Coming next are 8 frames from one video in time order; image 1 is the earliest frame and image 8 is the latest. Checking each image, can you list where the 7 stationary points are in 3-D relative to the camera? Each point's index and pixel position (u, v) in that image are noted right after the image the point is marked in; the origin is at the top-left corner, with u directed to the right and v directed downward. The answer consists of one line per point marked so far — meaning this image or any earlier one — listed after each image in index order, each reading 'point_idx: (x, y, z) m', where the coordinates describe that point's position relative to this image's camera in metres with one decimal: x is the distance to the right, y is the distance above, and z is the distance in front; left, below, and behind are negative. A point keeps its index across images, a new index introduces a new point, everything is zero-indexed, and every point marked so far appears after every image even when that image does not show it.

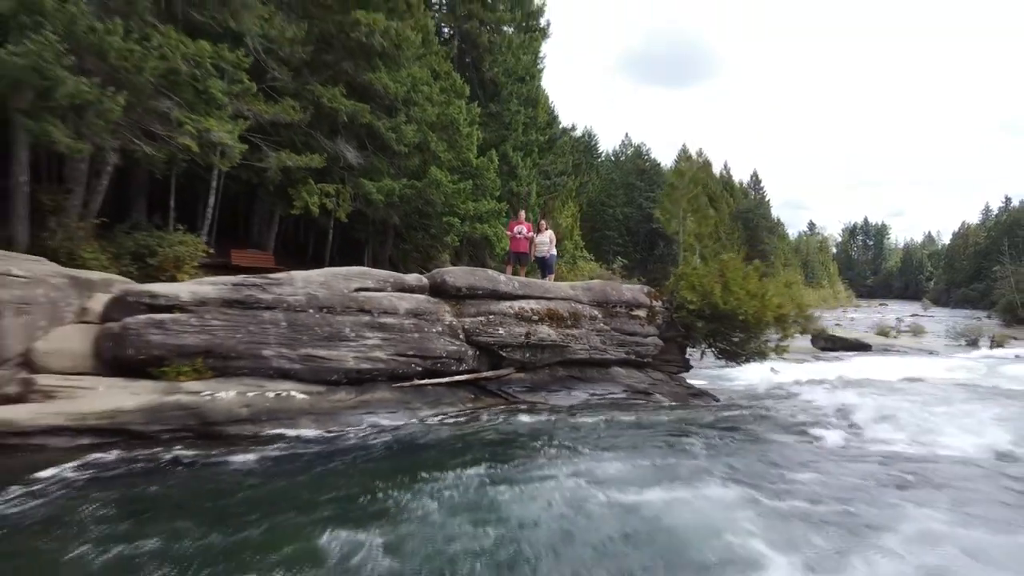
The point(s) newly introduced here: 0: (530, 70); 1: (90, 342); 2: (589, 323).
0: (+0.6, +7.4, +18.3) m
1: (-5.4, -0.7, +6.8) m
2: (+1.3, -0.6, +9.3) m
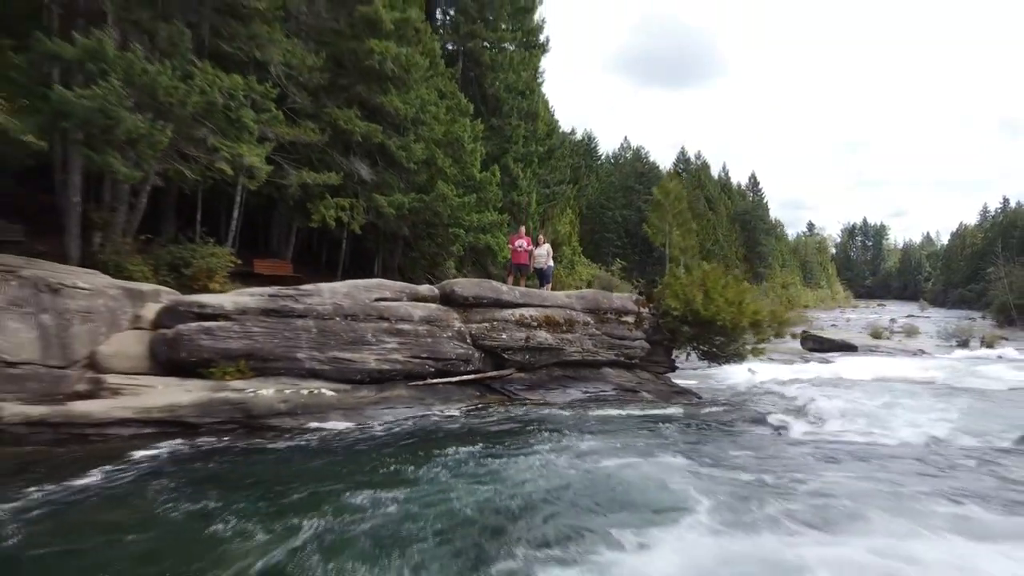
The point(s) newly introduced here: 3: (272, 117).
0: (+0.6, +7.3, +19.3) m
1: (-5.4, -0.8, +7.8) m
2: (+1.3, -0.8, +10.2) m
3: (-4.7, +3.4, +10.5) m
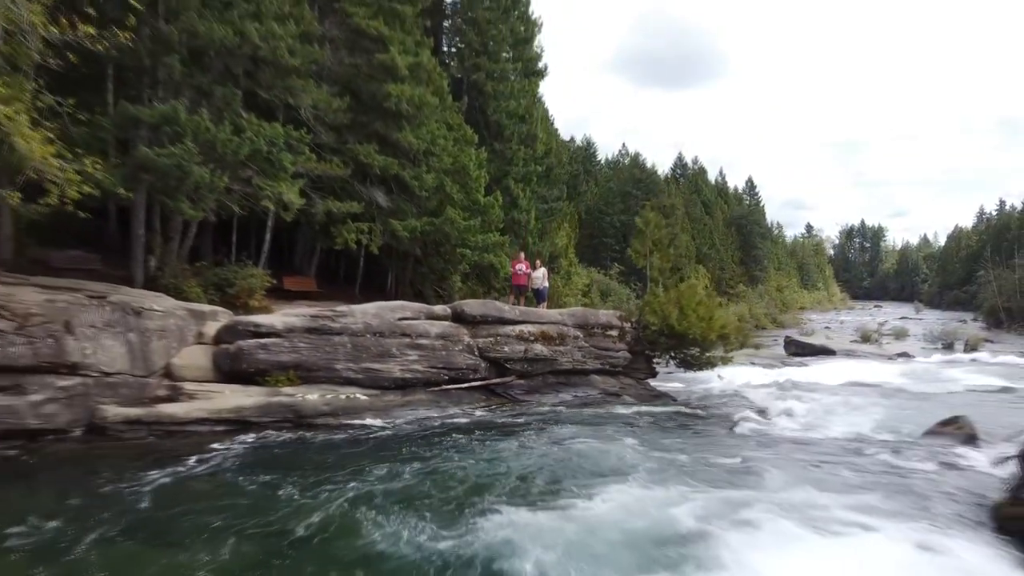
0: (+0.6, +6.9, +20.9) m
1: (-5.3, -1.2, +9.5) m
2: (+1.3, -1.2, +11.9) m
3: (-4.7, +3.0, +12.1) m
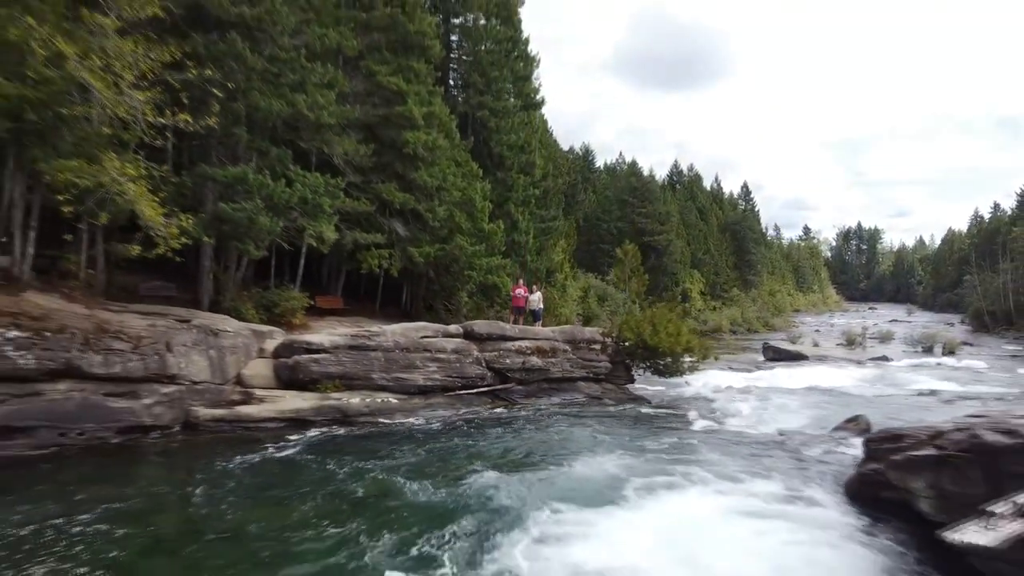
0: (+0.6, +6.3, +23.3) m
1: (-5.3, -1.8, +11.8) m
2: (+1.3, -1.7, +14.2) m
3: (-4.7, +2.5, +14.5) m
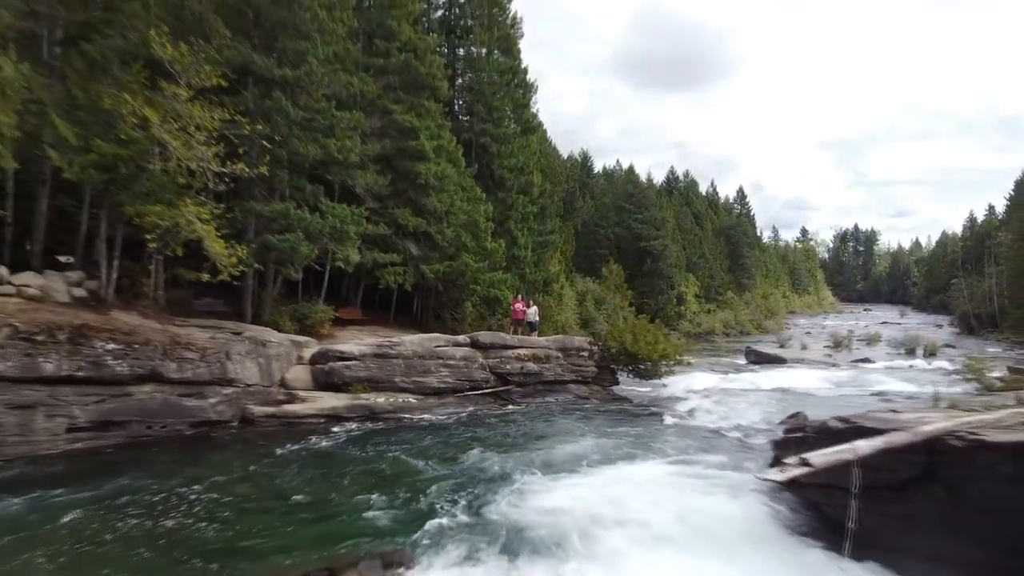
0: (+0.6, +5.9, +25.5) m
1: (-5.3, -2.2, +14.0) m
2: (+1.3, -2.2, +16.4) m
3: (-4.7, +2.0, +16.7) m
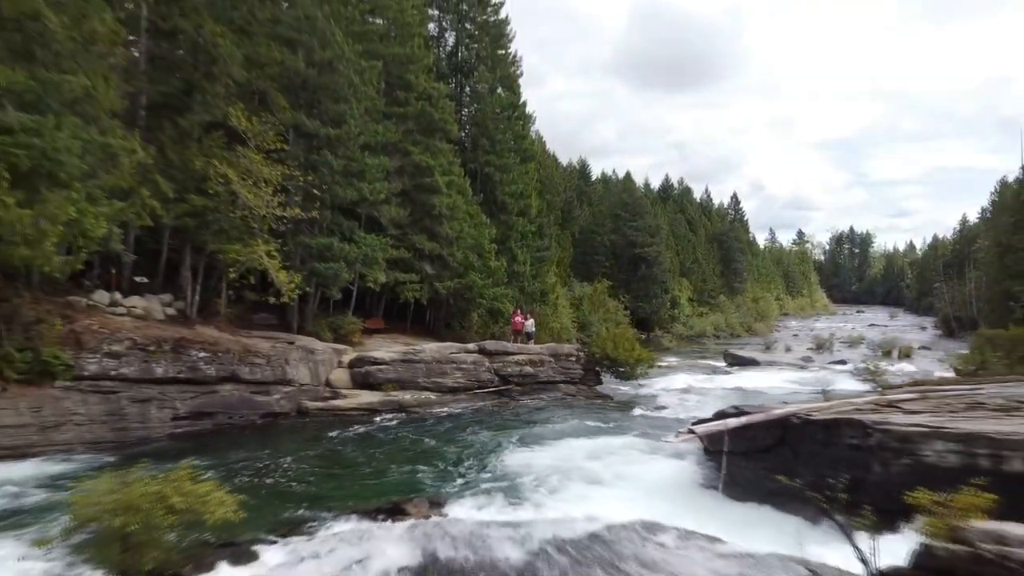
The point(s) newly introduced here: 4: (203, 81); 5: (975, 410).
0: (+0.7, +5.3, +28.8) m
1: (-5.3, -2.8, +17.3) m
2: (+1.4, -2.8, +19.7) m
3: (-4.6, +1.4, +20.0) m
4: (-8.9, +6.0, +15.4) m
5: (+8.0, -2.1, +9.3) m
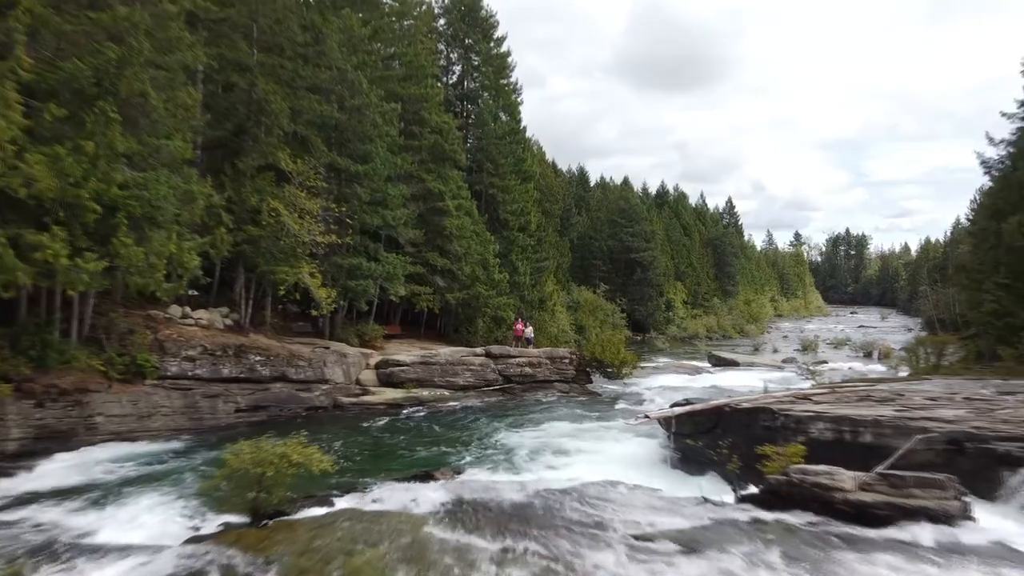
0: (+0.7, +4.8, +31.8) m
1: (-5.3, -3.3, +20.4) m
2: (+1.4, -3.3, +22.8) m
3: (-4.6, +0.9, +23.0) m
4: (-8.8, +5.5, +18.5) m
5: (+8.1, -2.6, +12.3) m
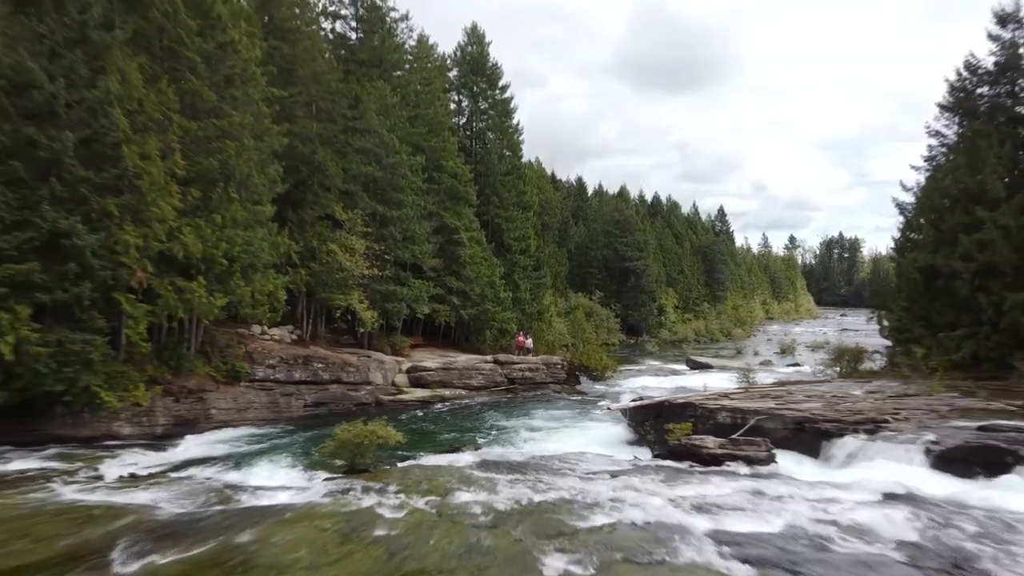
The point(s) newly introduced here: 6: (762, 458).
0: (+0.9, +3.8, +37.1) m
1: (-5.1, -4.3, +25.6) m
2: (+1.6, -4.3, +28.0) m
3: (-4.4, -0.1, +28.3) m
4: (-8.7, +4.5, +23.7) m
5: (+8.2, -3.6, +17.6) m
6: (+5.6, -3.8, +11.9) m
